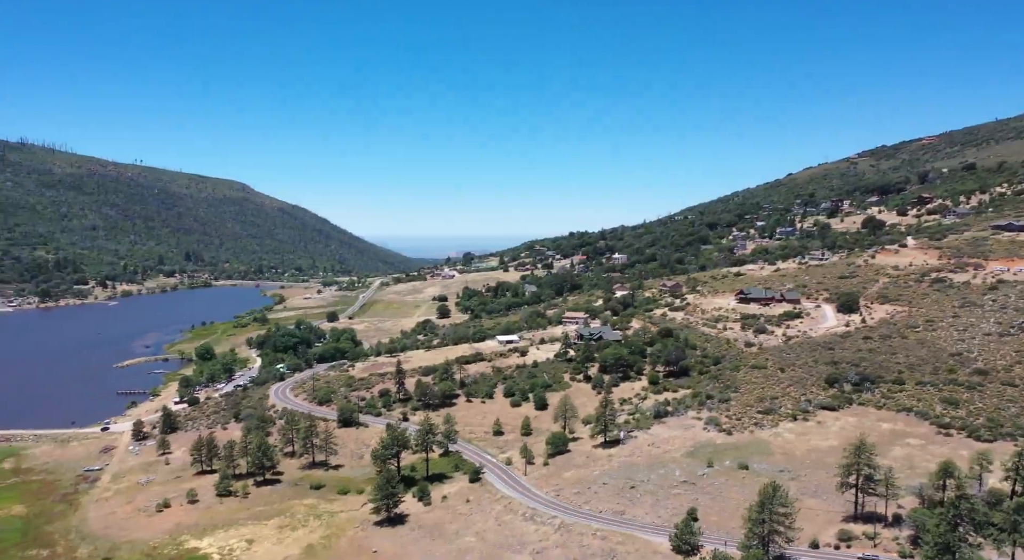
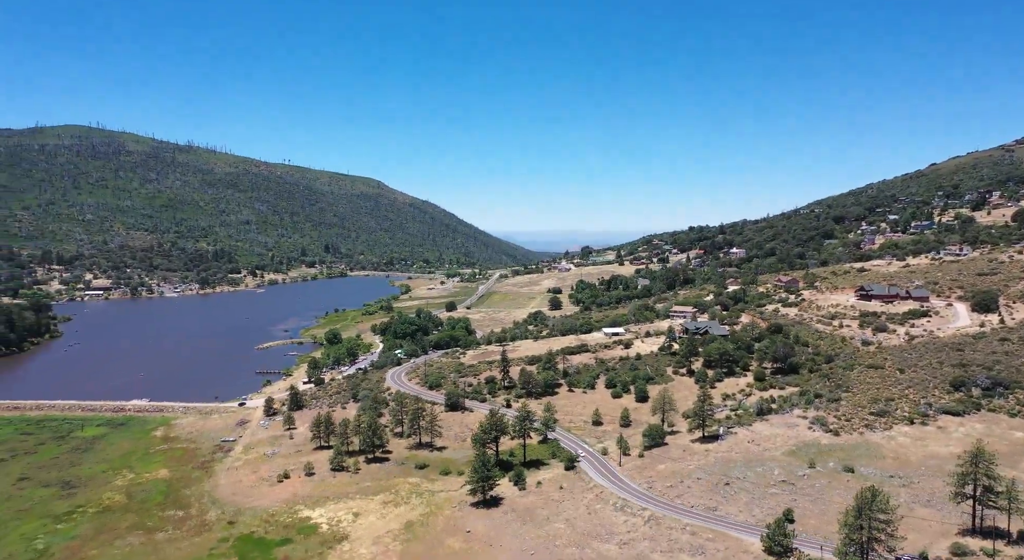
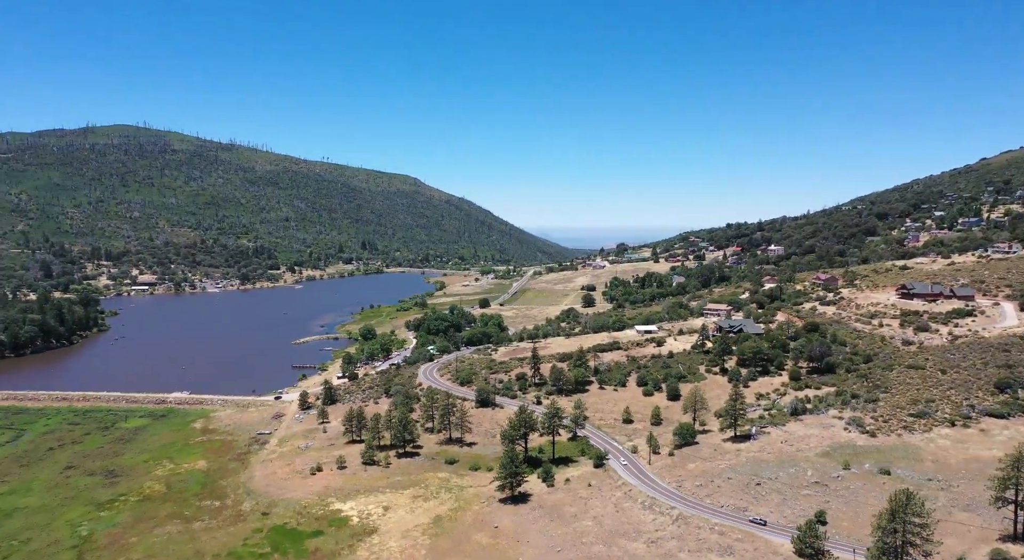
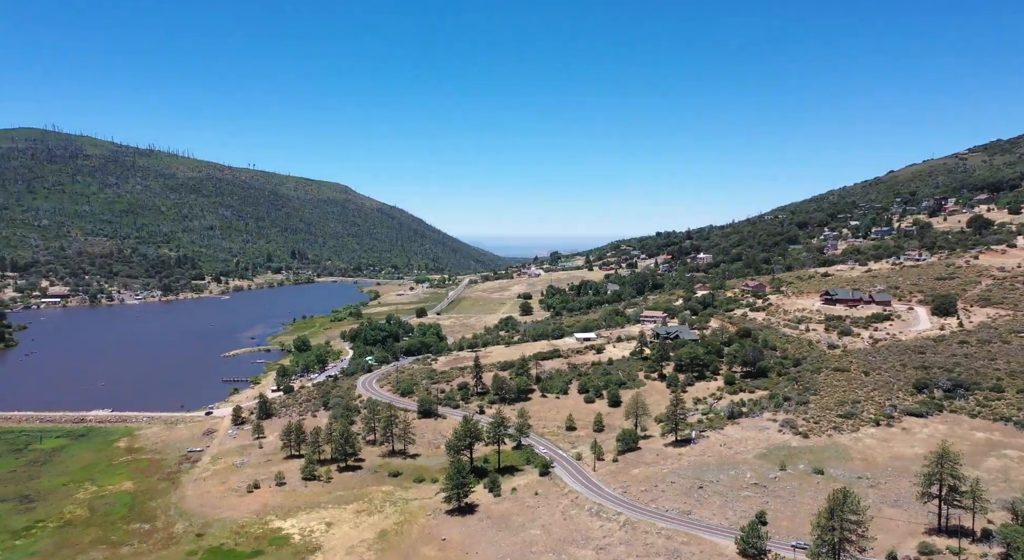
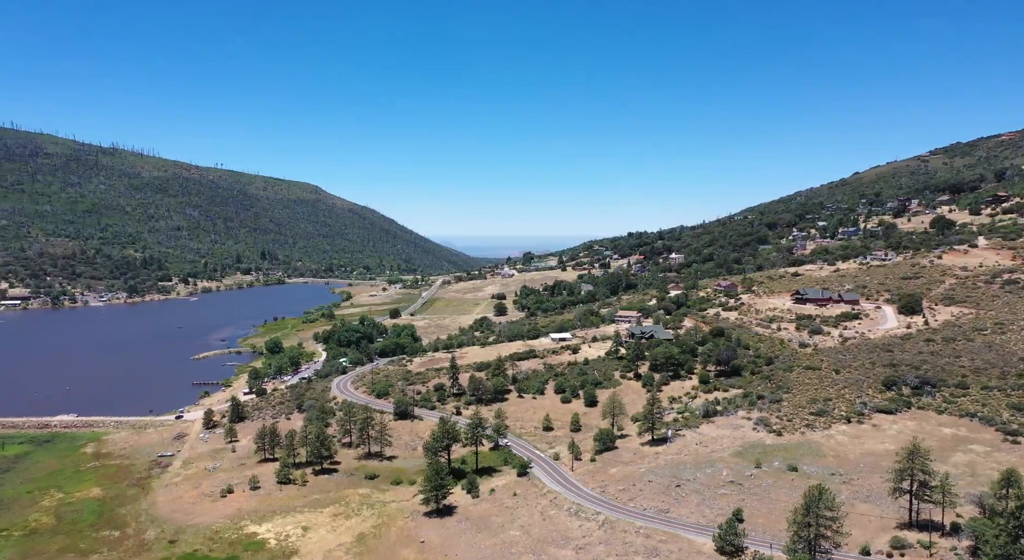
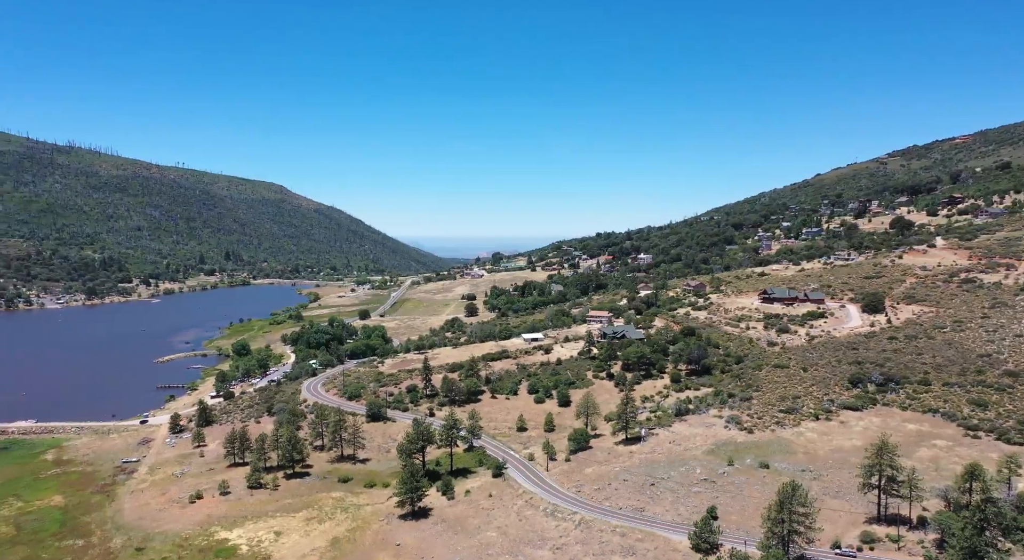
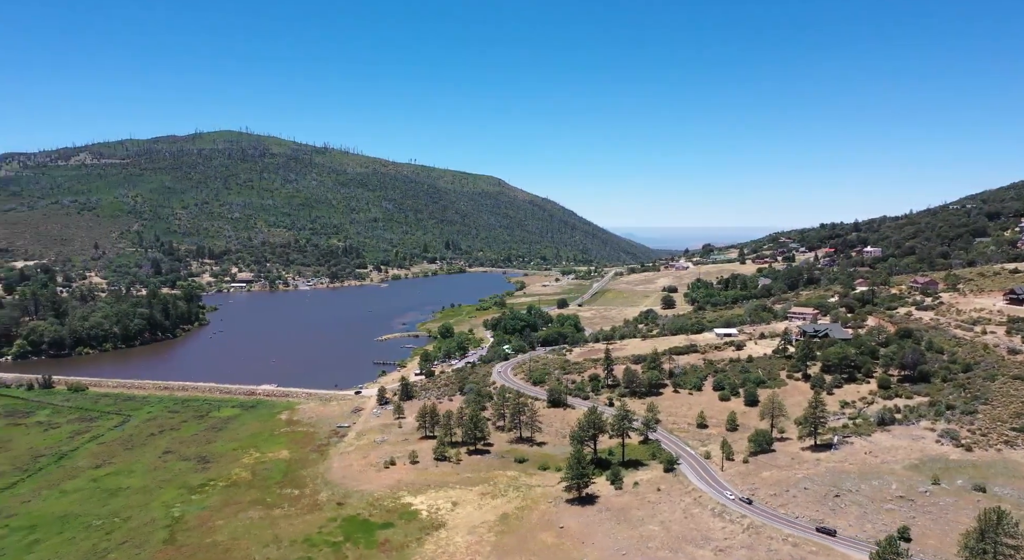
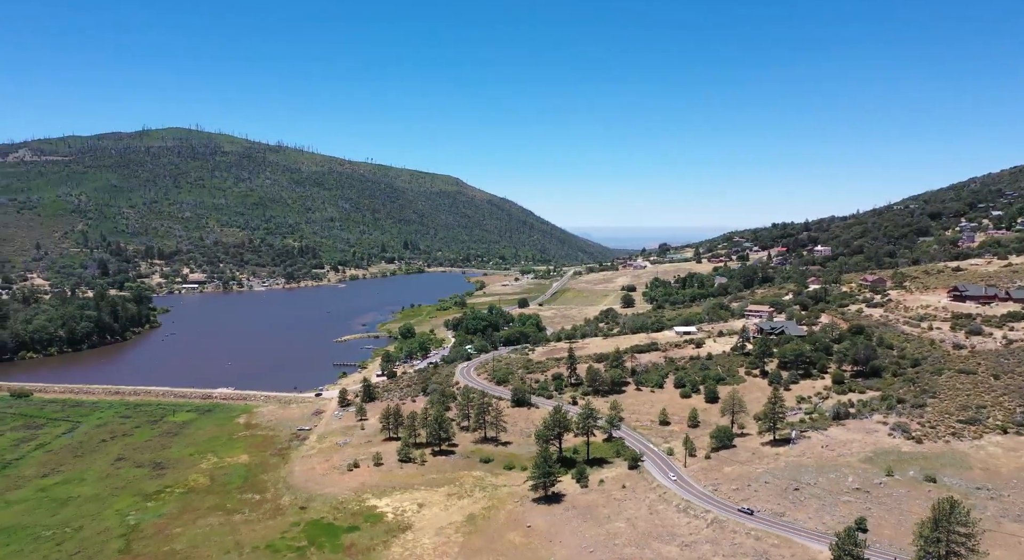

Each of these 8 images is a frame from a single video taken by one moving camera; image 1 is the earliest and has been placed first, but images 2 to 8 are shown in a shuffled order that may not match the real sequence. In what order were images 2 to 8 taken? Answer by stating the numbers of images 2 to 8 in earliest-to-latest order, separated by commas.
6, 5, 4, 2, 3, 8, 7
